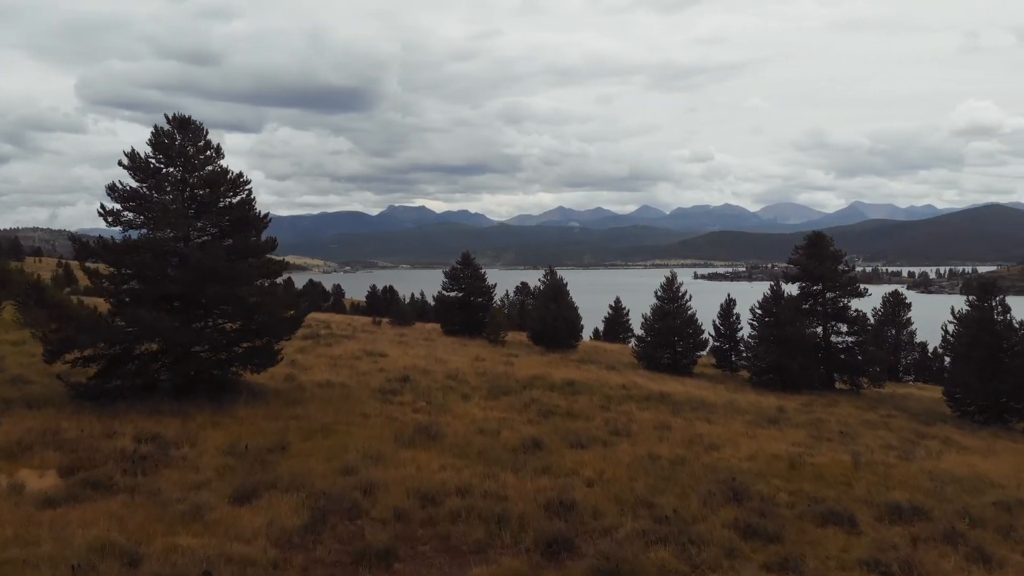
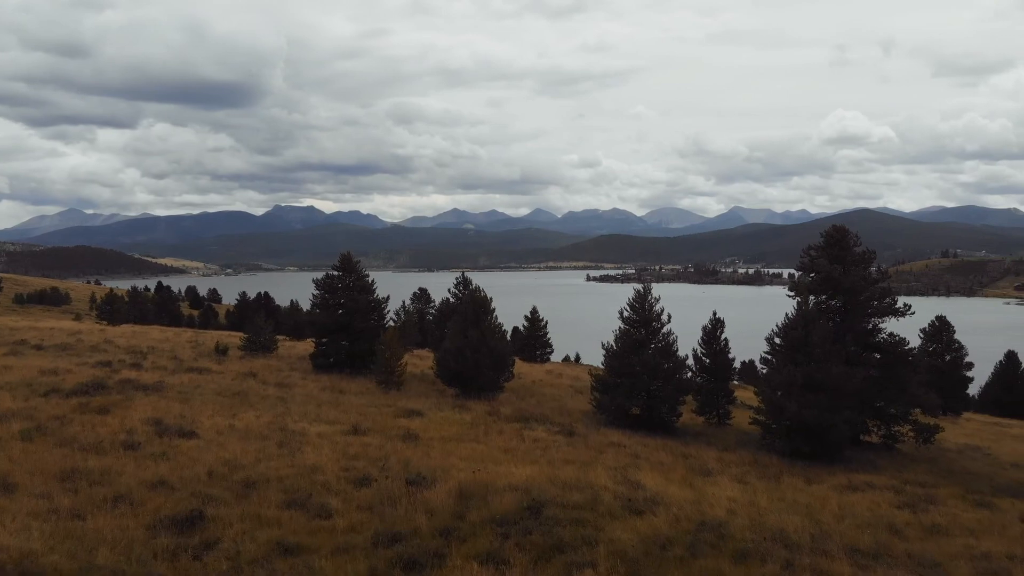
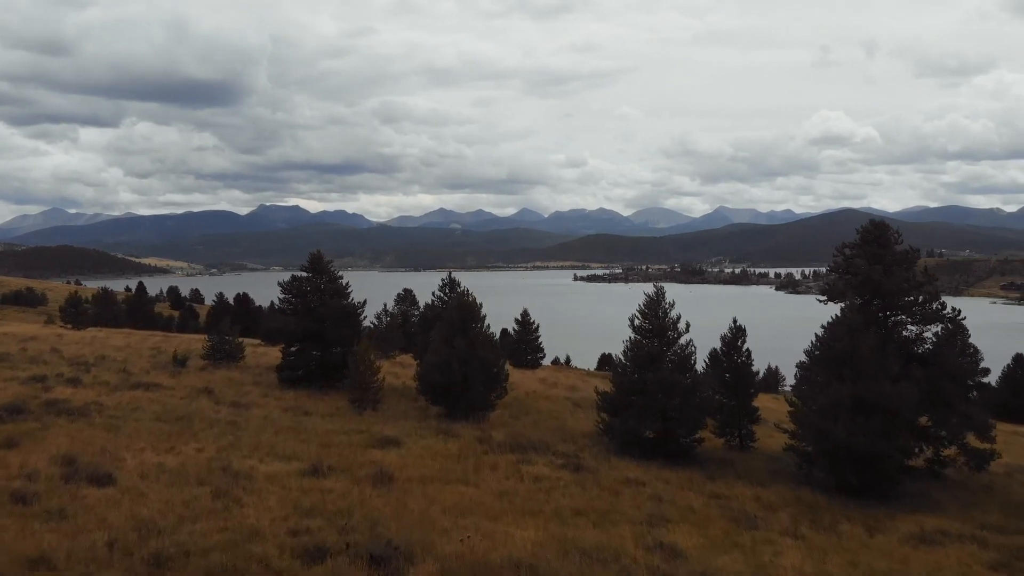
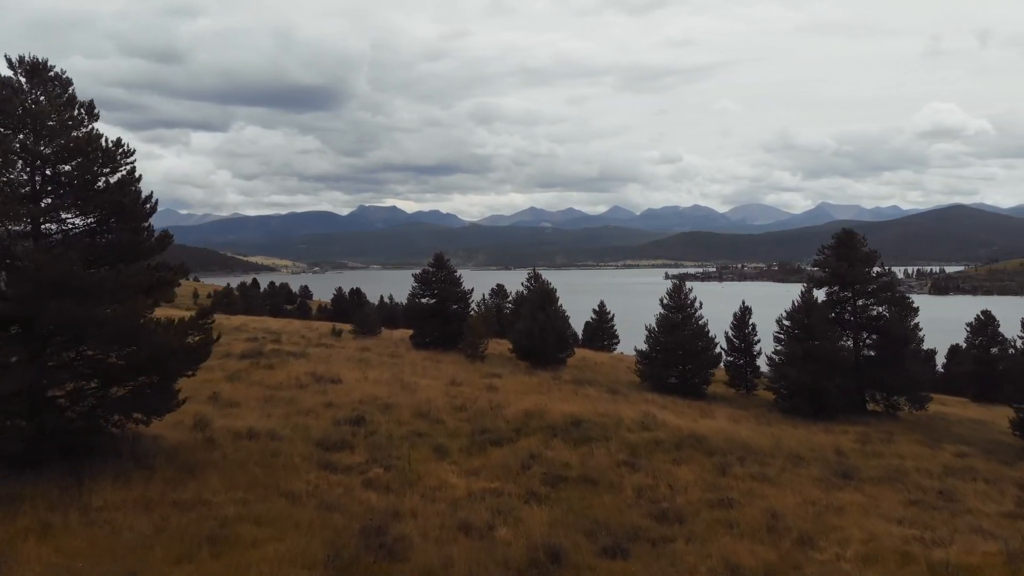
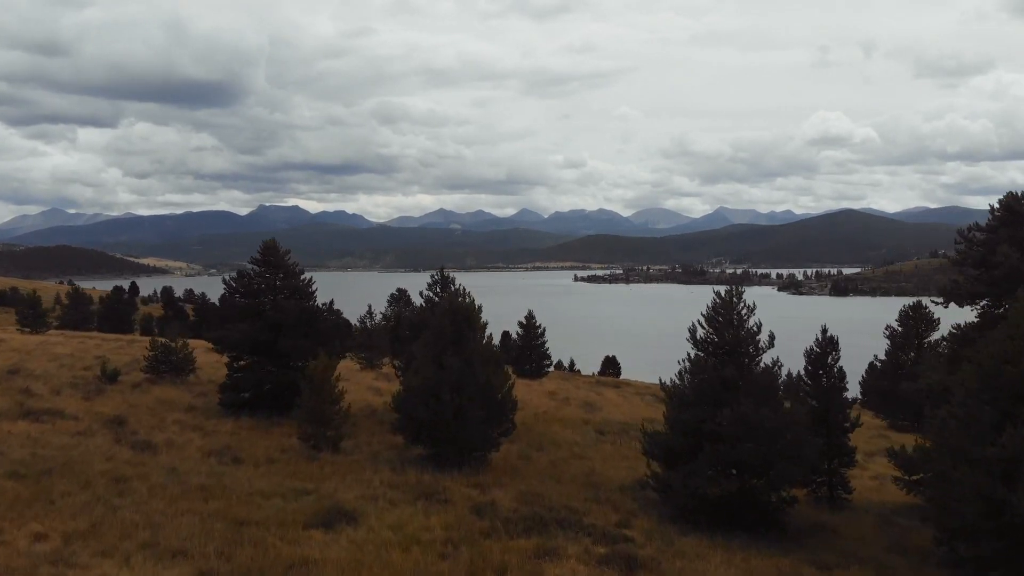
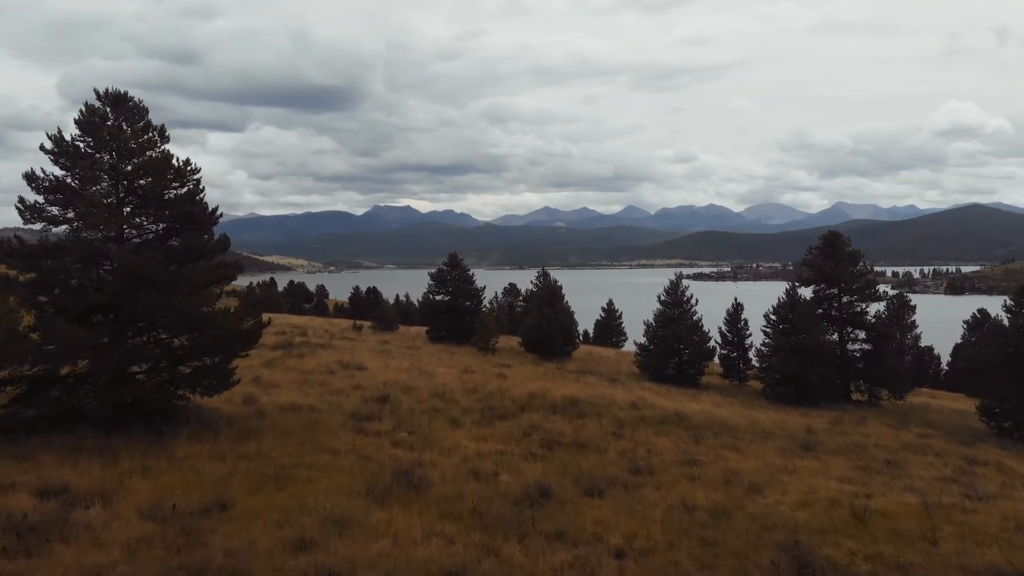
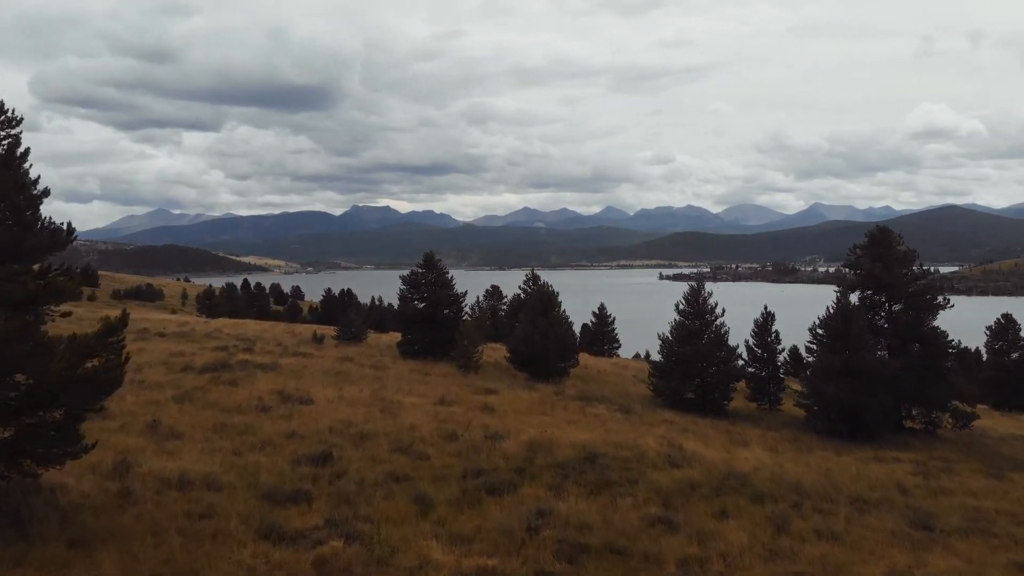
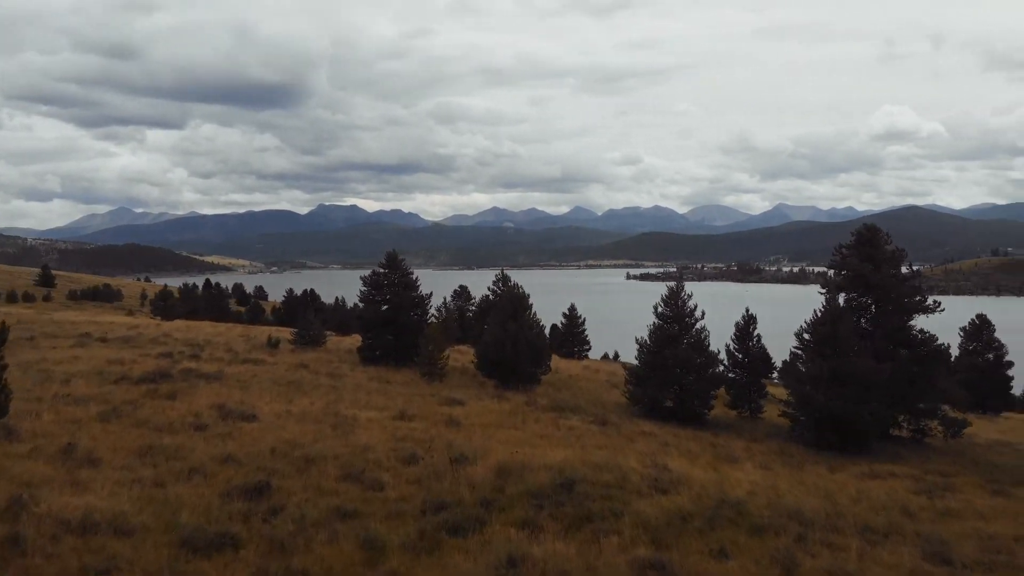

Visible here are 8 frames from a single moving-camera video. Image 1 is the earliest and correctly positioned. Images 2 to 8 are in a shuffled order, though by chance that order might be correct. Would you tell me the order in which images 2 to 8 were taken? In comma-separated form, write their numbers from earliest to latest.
6, 4, 7, 8, 2, 3, 5
